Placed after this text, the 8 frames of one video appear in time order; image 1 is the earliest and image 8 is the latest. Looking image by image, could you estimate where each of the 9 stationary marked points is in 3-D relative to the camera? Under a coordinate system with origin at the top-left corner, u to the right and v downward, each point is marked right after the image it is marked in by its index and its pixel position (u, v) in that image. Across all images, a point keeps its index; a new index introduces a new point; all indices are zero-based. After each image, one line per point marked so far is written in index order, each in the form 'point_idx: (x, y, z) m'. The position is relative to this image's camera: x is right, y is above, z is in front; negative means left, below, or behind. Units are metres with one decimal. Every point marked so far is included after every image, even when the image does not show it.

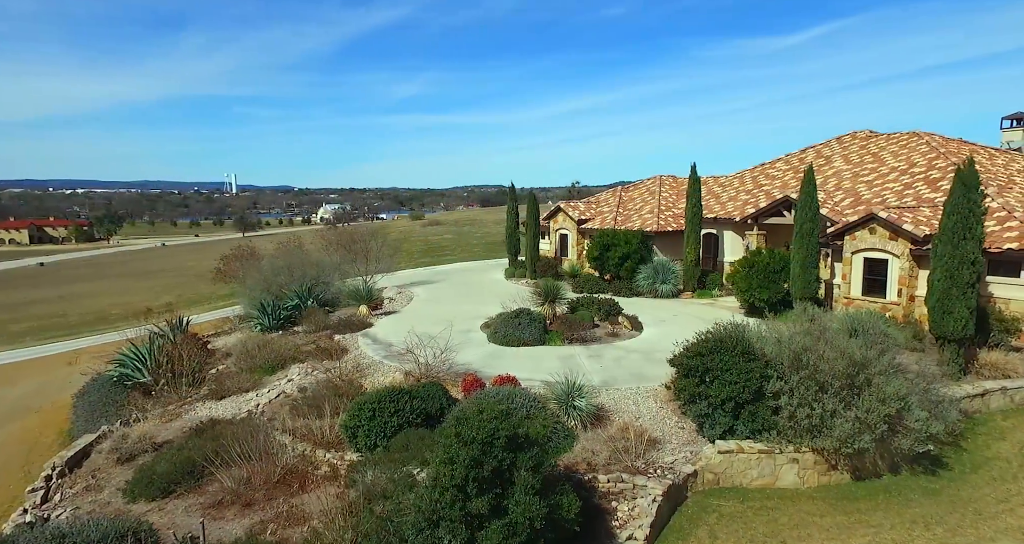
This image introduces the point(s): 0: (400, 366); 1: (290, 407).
0: (-2.5, -2.3, +14.3) m
1: (-4.8, -3.0, +12.7) m
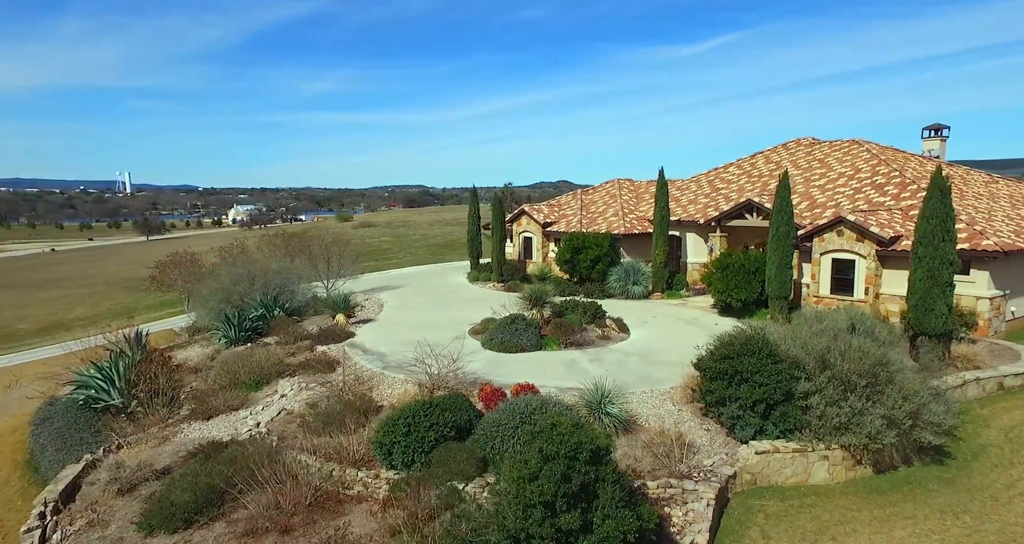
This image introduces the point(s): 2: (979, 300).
0: (-2.3, -2.5, +13.8) m
1: (-4.4, -3.2, +12.1) m
2: (+15.9, -0.9, +19.8) m
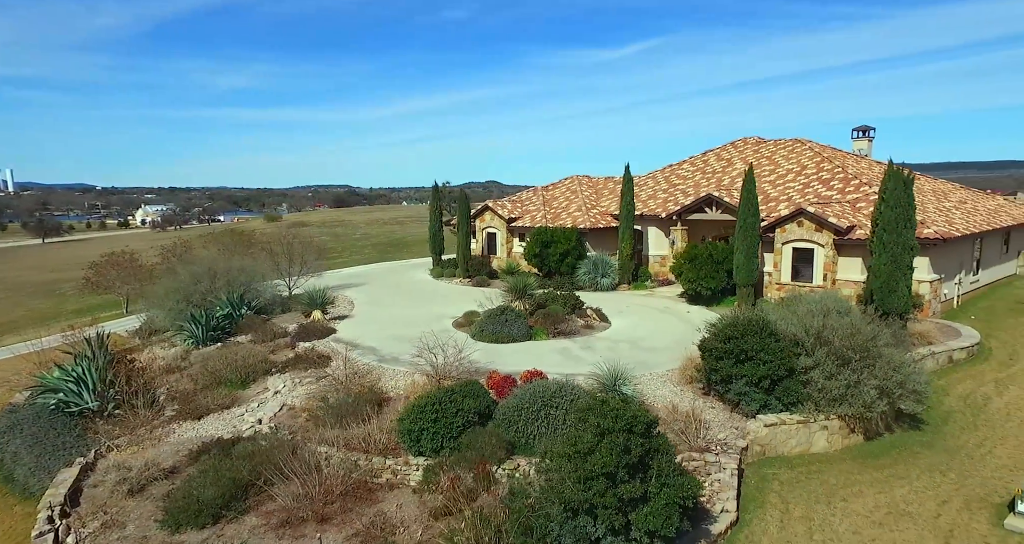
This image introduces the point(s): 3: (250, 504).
0: (-2.2, -2.3, +13.8) m
1: (-4.1, -3.0, +11.8) m
2: (+15.2, -0.4, +21.5) m
3: (-4.1, -3.7, +9.2) m
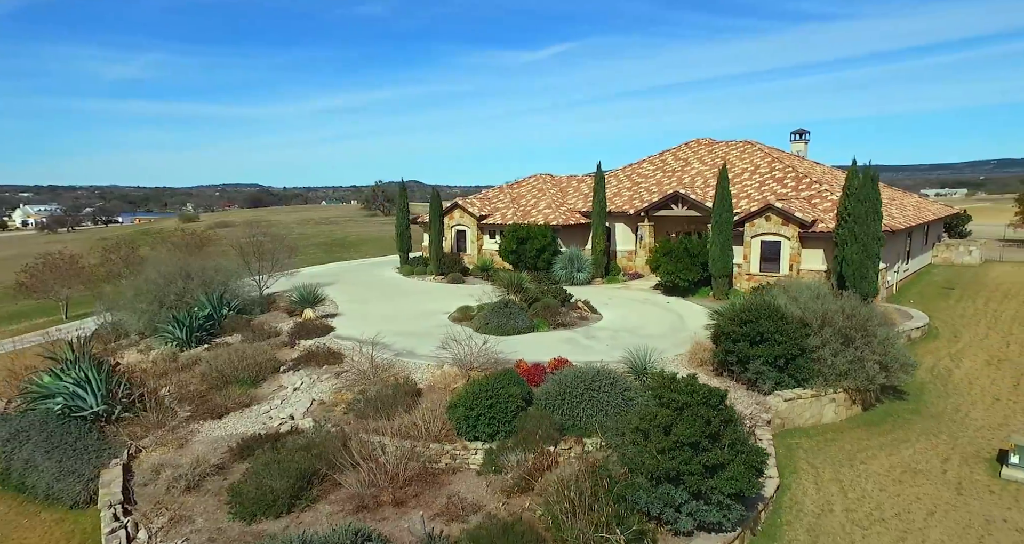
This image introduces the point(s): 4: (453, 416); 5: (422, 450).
0: (-1.7, -2.2, +14.1) m
1: (-3.4, -2.9, +11.9) m
2: (+14.8, 0.0, +23.6) m
3: (-3.1, -3.6, +9.4) m
4: (-1.1, -2.6, +10.6) m
5: (-1.6, -3.1, +10.1) m
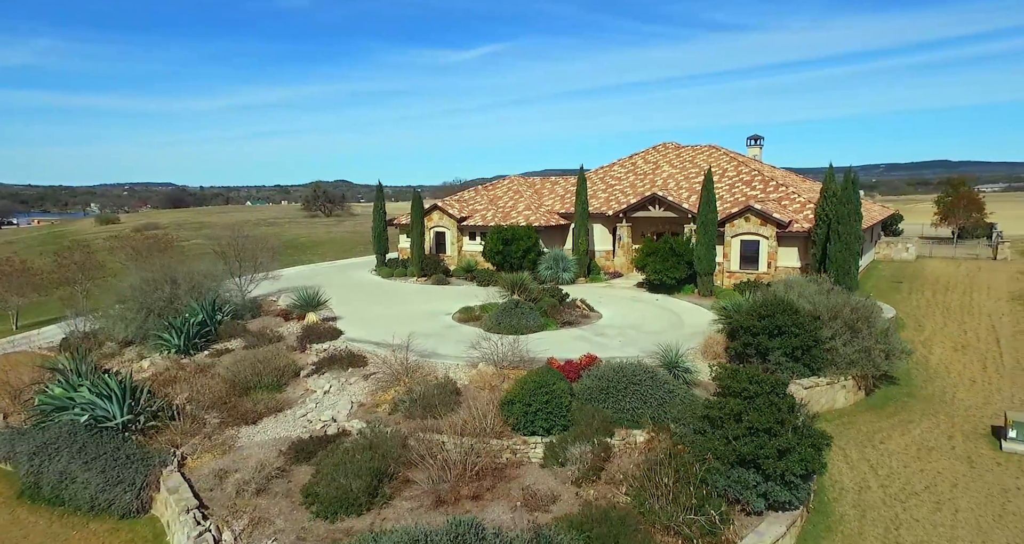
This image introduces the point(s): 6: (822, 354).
0: (-1.0, -2.2, +14.5) m
1: (-2.5, -2.9, +12.2) m
2: (+14.6, +0.1, +25.3) m
3: (-2.0, -3.6, +9.6) m
4: (-0.1, -2.7, +11.1) m
5: (-0.5, -3.1, +10.5) m
6: (+7.0, -1.9, +13.2) m
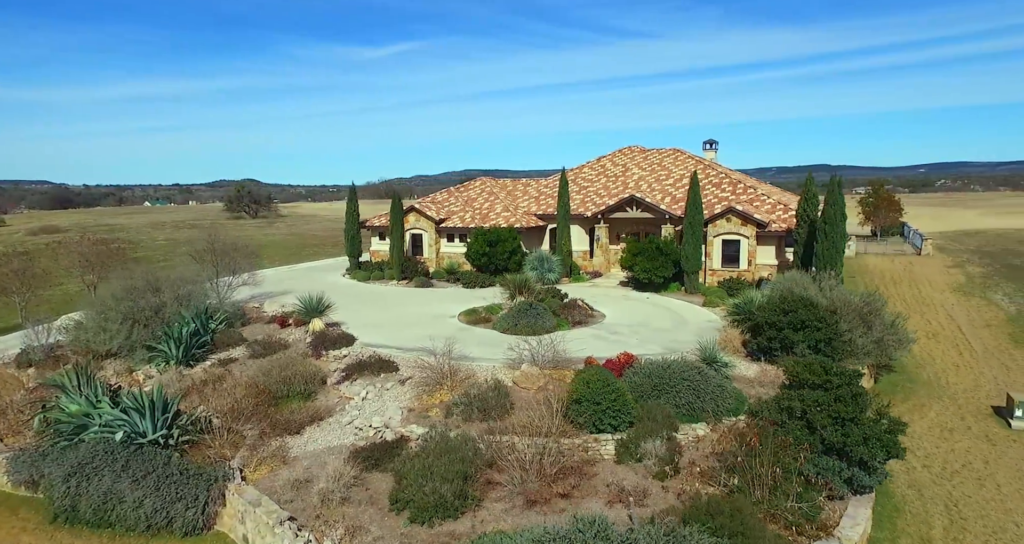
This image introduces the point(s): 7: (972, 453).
0: (-0.1, -2.3, +14.6) m
1: (-1.3, -3.0, +12.2) m
2: (+14.4, +0.3, +27.0) m
3: (-0.6, -3.7, +9.8) m
4: (+1.2, -2.7, +11.4) m
5: (+0.8, -3.2, +10.8) m
6: (+8.0, -1.8, +14.2) m
7: (+8.9, -3.5, +11.2) m
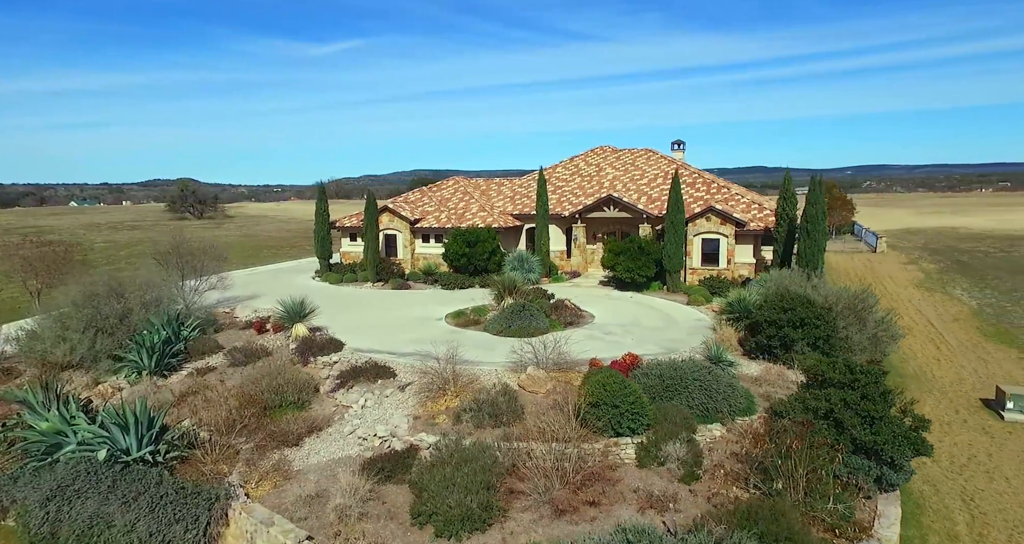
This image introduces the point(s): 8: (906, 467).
0: (0.0, -2.3, +14.3) m
1: (-1.0, -3.1, +11.8) m
2: (+13.5, +0.4, +27.7) m
3: (-0.1, -3.8, +9.4) m
4: (+1.5, -2.7, +11.2) m
5: (+1.2, -3.2, +10.5) m
6: (+8.1, -1.8, +14.5) m
7: (+9.2, -3.4, +11.5) m
8: (+5.9, -2.9, +8.7) m
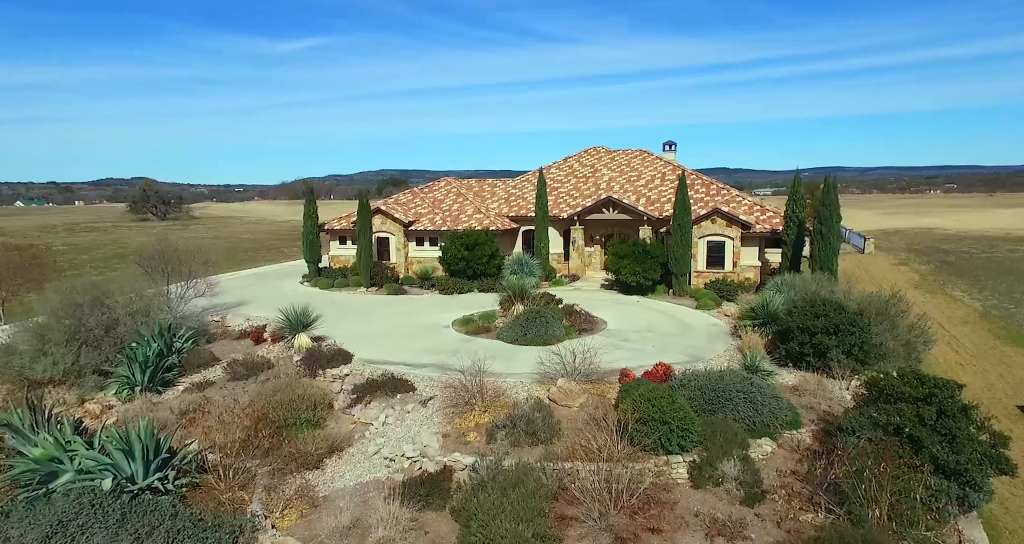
0: (+0.6, -2.5, +13.6) m
1: (-0.3, -3.2, +11.1) m
2: (+13.6, +0.3, +27.5) m
3: (+0.7, -3.9, +8.7) m
4: (+2.3, -2.9, +10.5) m
5: (+1.9, -3.4, +9.9) m
6: (+8.7, -1.9, +14.1) m
7: (+9.9, -3.5, +11.2) m
8: (+6.8, -3.0, +8.3) m
